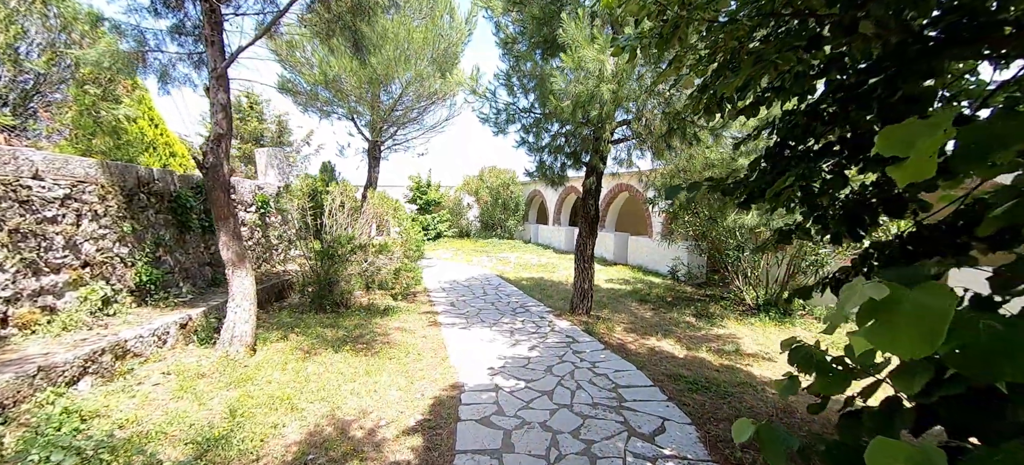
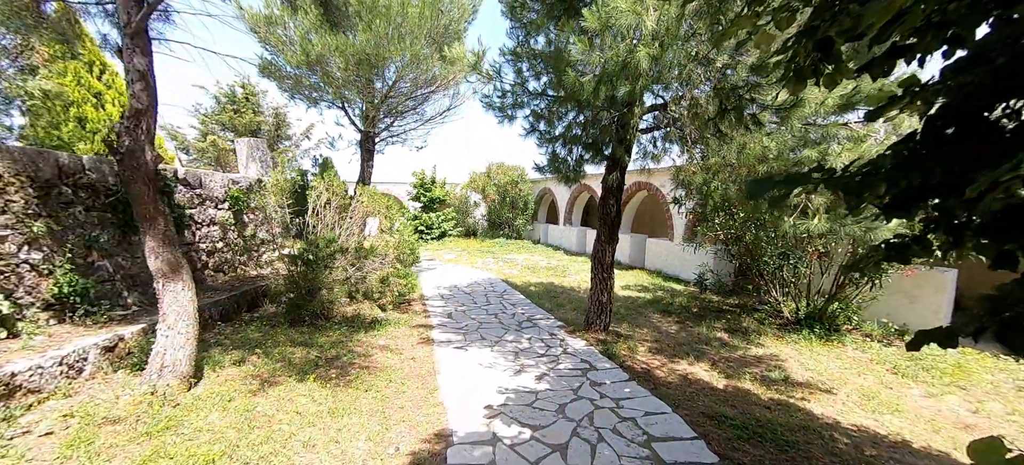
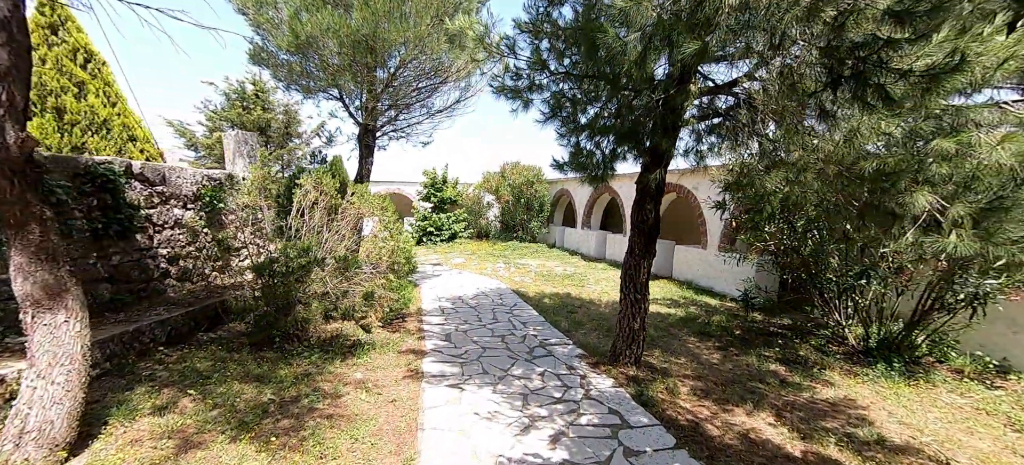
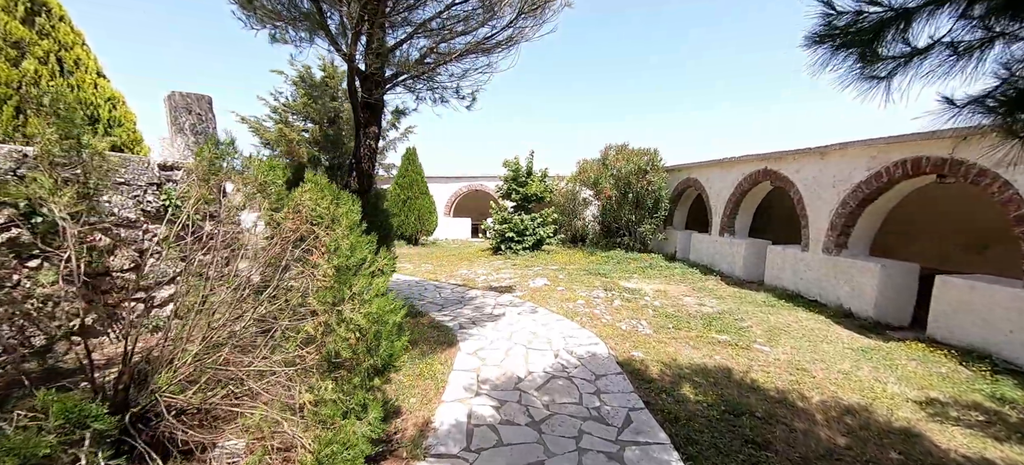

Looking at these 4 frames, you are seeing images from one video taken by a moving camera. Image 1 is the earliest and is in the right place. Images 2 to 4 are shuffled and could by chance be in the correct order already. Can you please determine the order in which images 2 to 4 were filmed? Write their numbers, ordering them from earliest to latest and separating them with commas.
2, 3, 4
